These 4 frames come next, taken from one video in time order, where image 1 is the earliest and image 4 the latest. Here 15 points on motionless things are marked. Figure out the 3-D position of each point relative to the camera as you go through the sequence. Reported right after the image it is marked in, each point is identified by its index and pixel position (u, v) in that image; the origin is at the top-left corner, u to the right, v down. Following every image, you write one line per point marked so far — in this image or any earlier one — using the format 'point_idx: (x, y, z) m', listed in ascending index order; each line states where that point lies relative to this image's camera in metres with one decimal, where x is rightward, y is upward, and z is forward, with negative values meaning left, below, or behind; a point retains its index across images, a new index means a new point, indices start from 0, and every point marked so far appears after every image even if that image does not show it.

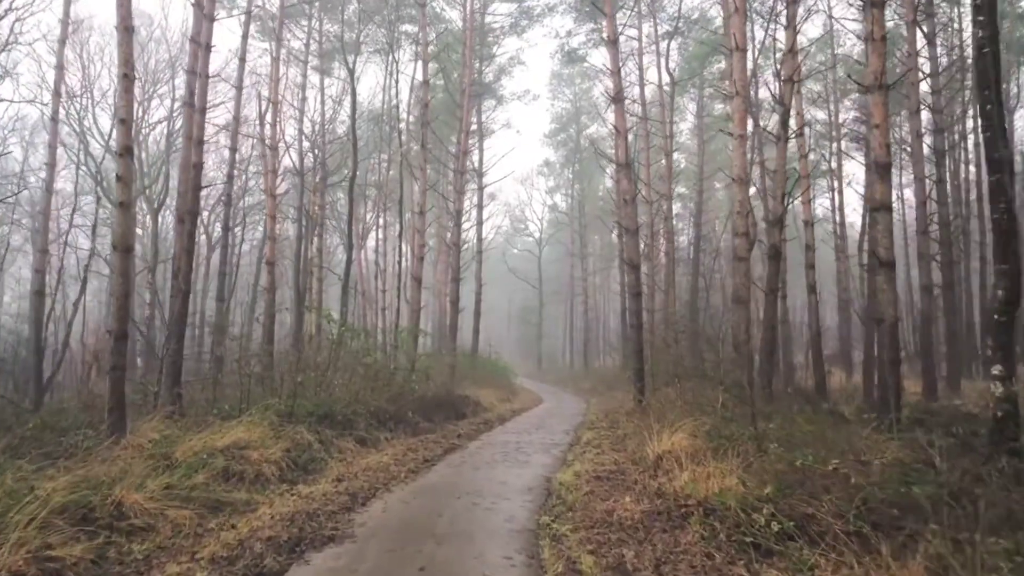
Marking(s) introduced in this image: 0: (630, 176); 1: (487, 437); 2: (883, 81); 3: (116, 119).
0: (+2.0, +1.9, +12.1) m
1: (-0.4, -2.2, +10.5) m
2: (+3.9, +2.2, +7.5) m
3: (-4.5, +1.9, +7.9) m
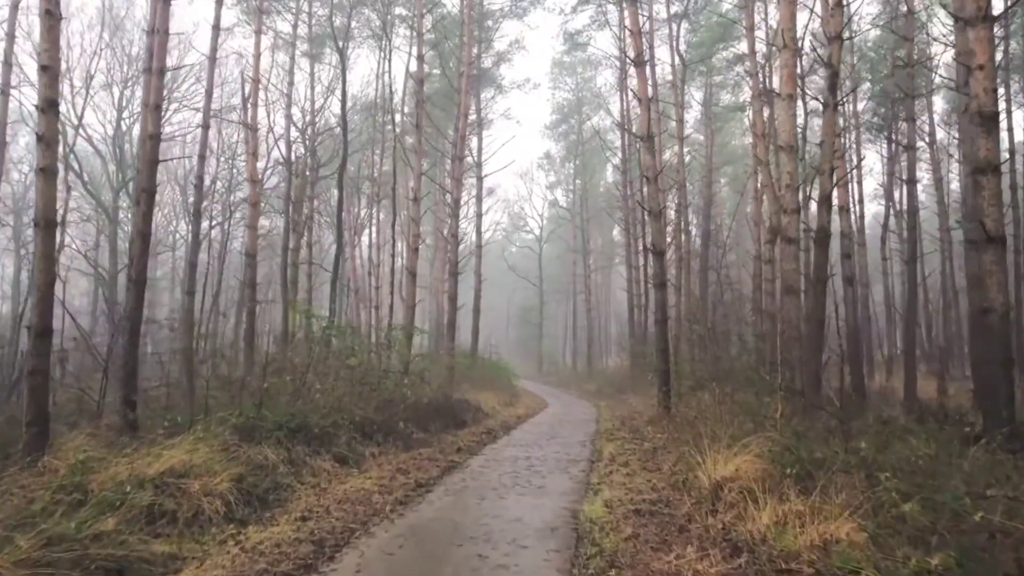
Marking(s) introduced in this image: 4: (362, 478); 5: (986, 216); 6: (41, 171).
0: (+2.1, +2.0, +10.6) m
1: (-0.3, -2.1, +9.0) m
2: (+4.0, +2.3, +6.0) m
3: (-4.3, +2.0, +6.4) m
4: (-1.4, -1.8, +6.6) m
5: (+3.9, +0.6, +5.9) m
6: (-4.4, +1.1, +6.5) m
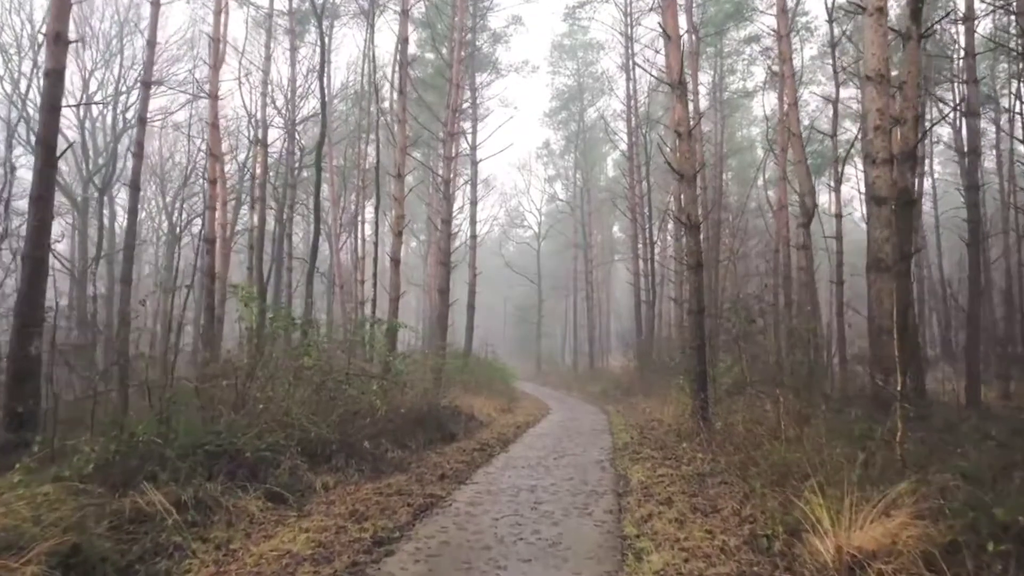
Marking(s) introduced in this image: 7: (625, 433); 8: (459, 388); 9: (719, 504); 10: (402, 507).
0: (+2.1, +2.2, +8.6) m
1: (-0.3, -1.9, +7.0) m
2: (+4.0, +2.6, +4.0) m
3: (-4.3, +2.2, +4.3) m
4: (-1.4, -1.6, +4.6) m
5: (+4.0, +0.8, +3.8) m
6: (-4.4, +1.3, +4.5) m
7: (+1.8, -2.3, +11.1) m
8: (-1.1, -2.0, +14.2) m
9: (+1.5, -1.6, +5.2) m
10: (-0.8, -1.7, +5.4) m
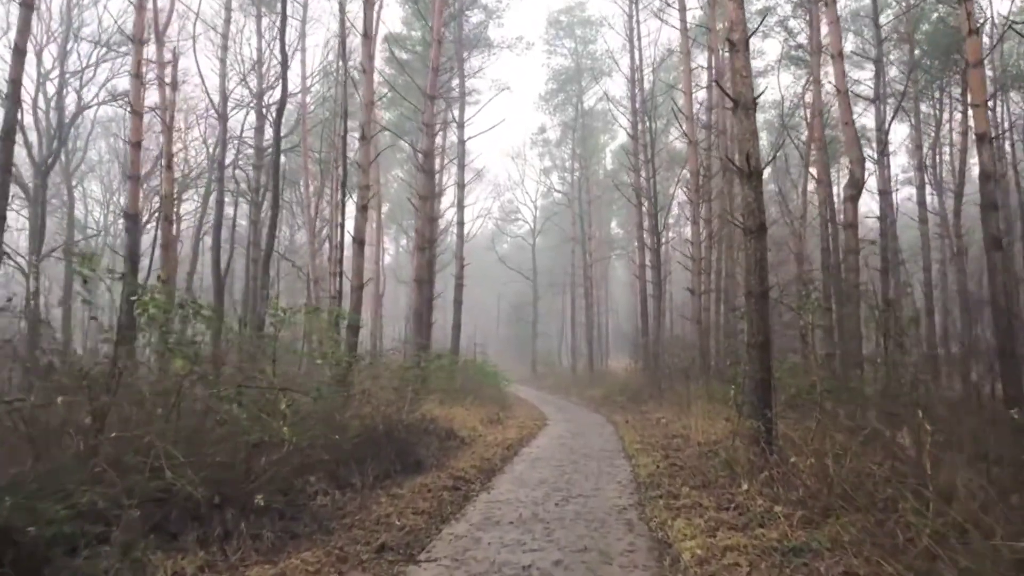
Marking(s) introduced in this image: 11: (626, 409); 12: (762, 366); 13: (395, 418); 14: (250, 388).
0: (+2.0, +2.5, +6.1) m
1: (-0.4, -1.7, +4.5) m
2: (+3.9, +2.8, +1.5) m
3: (-4.5, +2.5, +1.9) m
4: (-1.5, -1.4, +2.1) m
5: (+3.8, +1.1, +1.4) m
6: (-4.5, +1.5, +2.0) m
7: (+1.6, -2.0, +8.7) m
8: (-1.2, -1.8, +11.7) m
9: (+1.4, -1.4, +2.8) m
10: (-1.0, -1.5, +3.0) m
11: (+2.7, -2.8, +16.6) m
12: (+2.1, -0.6, +6.1) m
13: (-1.3, -1.4, +7.7) m
14: (-2.0, -0.8, +5.6) m
